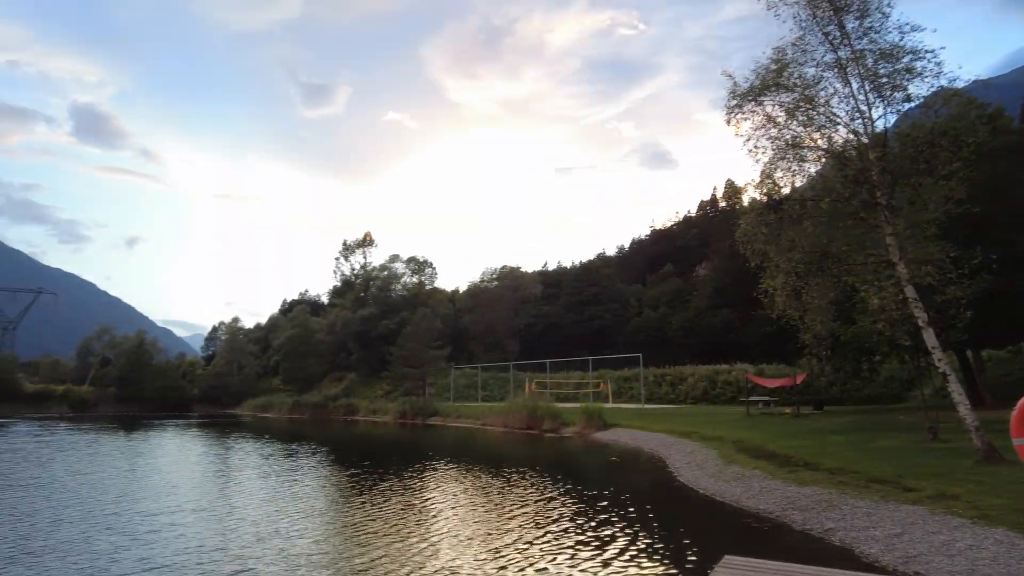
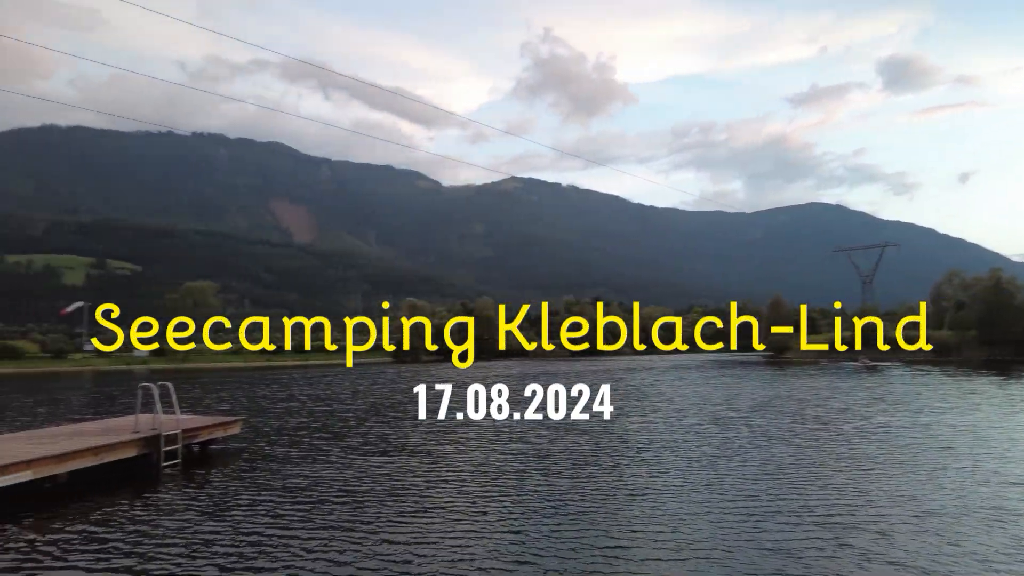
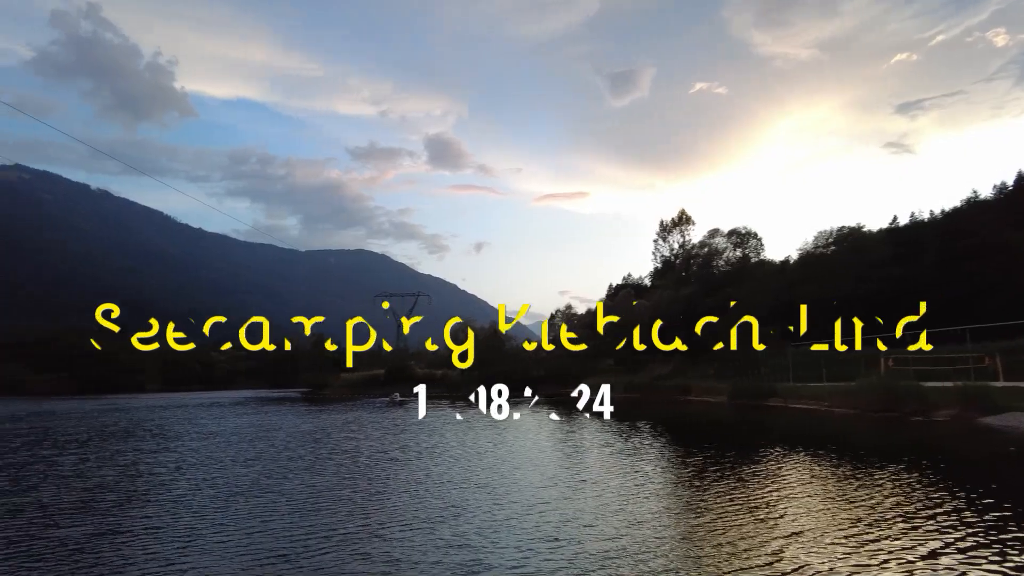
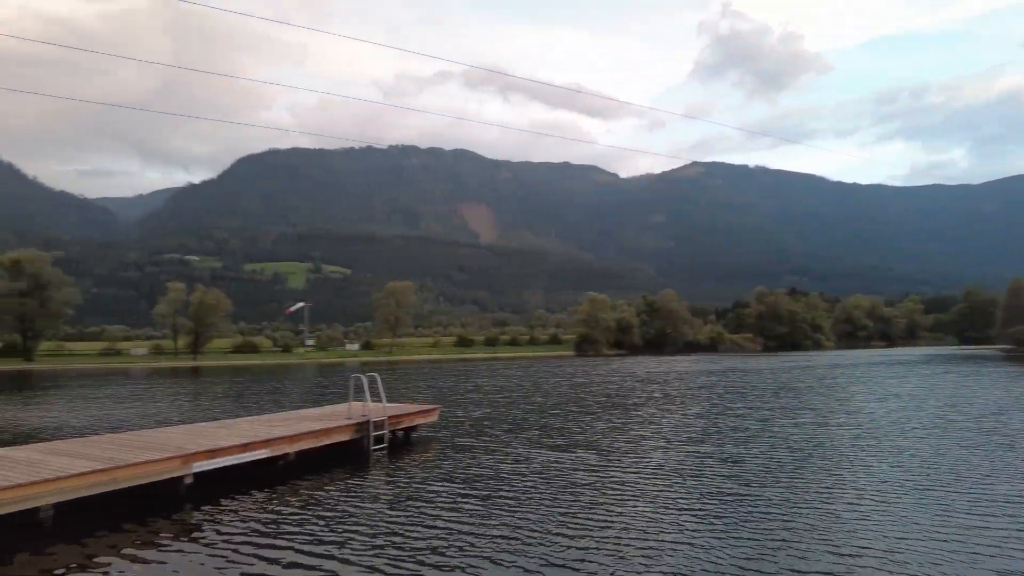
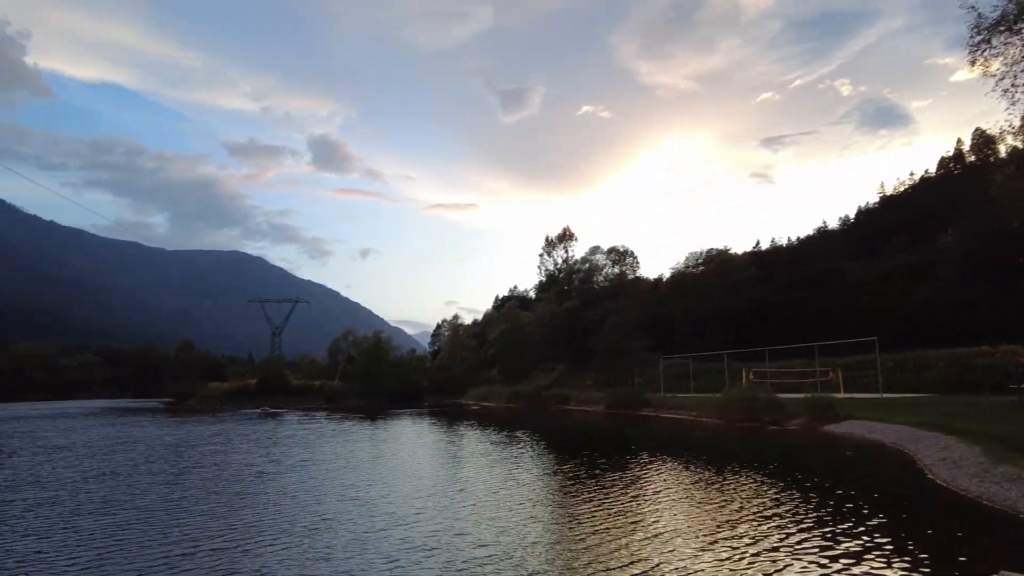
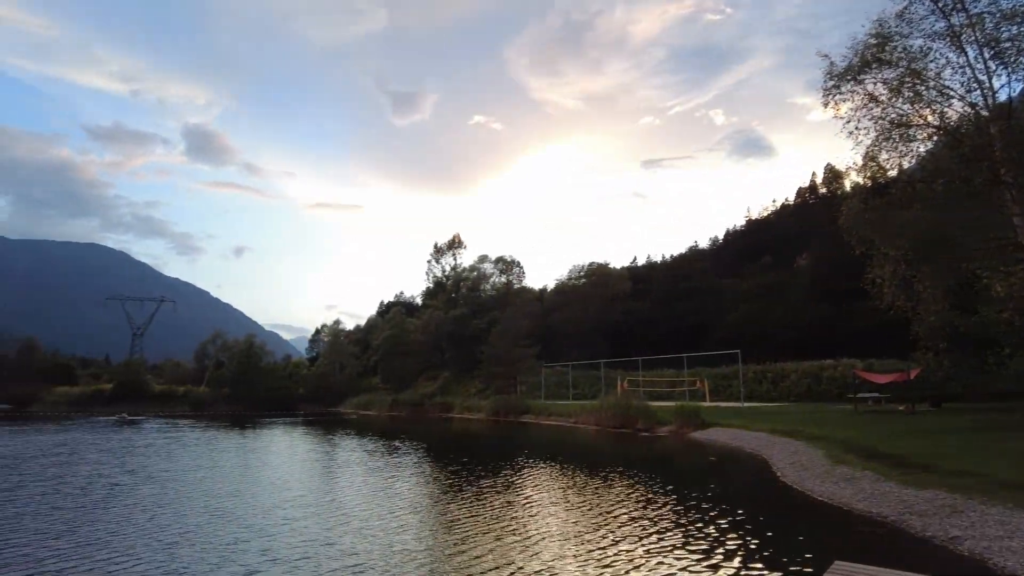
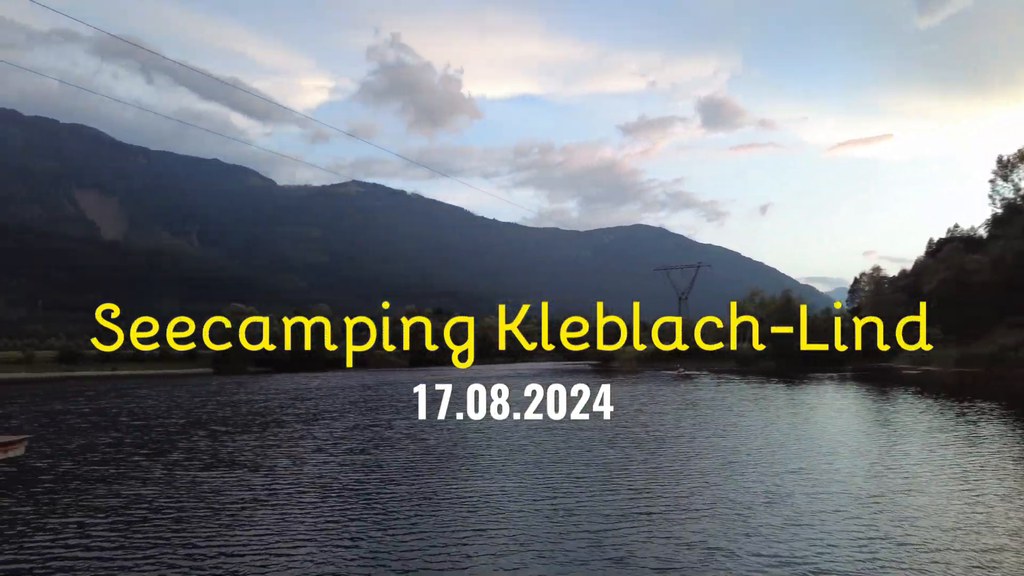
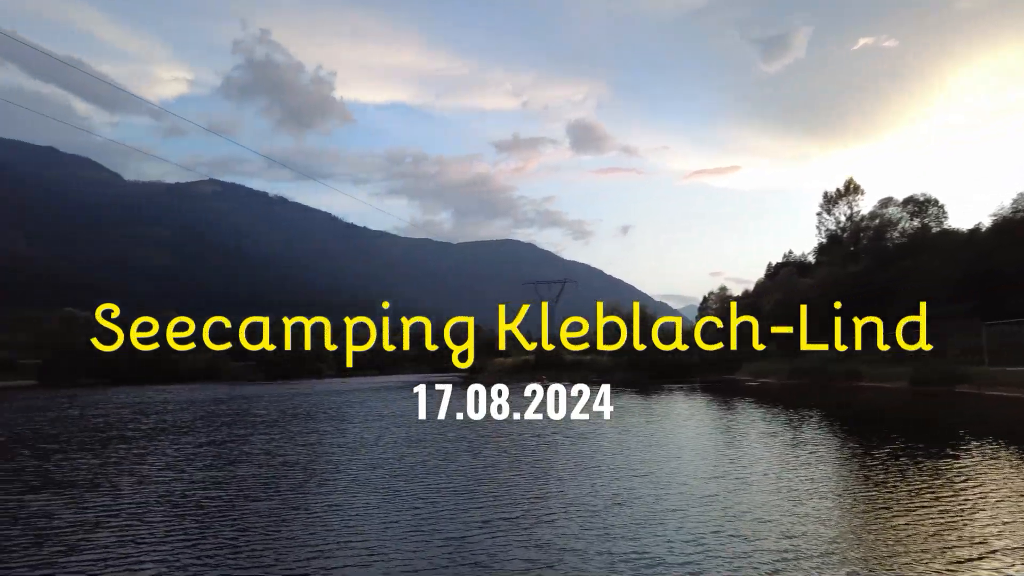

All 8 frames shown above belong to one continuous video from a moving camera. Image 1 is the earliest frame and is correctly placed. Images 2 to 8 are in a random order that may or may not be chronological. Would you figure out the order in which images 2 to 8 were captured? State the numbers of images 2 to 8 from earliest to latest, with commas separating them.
6, 5, 3, 8, 7, 2, 4
